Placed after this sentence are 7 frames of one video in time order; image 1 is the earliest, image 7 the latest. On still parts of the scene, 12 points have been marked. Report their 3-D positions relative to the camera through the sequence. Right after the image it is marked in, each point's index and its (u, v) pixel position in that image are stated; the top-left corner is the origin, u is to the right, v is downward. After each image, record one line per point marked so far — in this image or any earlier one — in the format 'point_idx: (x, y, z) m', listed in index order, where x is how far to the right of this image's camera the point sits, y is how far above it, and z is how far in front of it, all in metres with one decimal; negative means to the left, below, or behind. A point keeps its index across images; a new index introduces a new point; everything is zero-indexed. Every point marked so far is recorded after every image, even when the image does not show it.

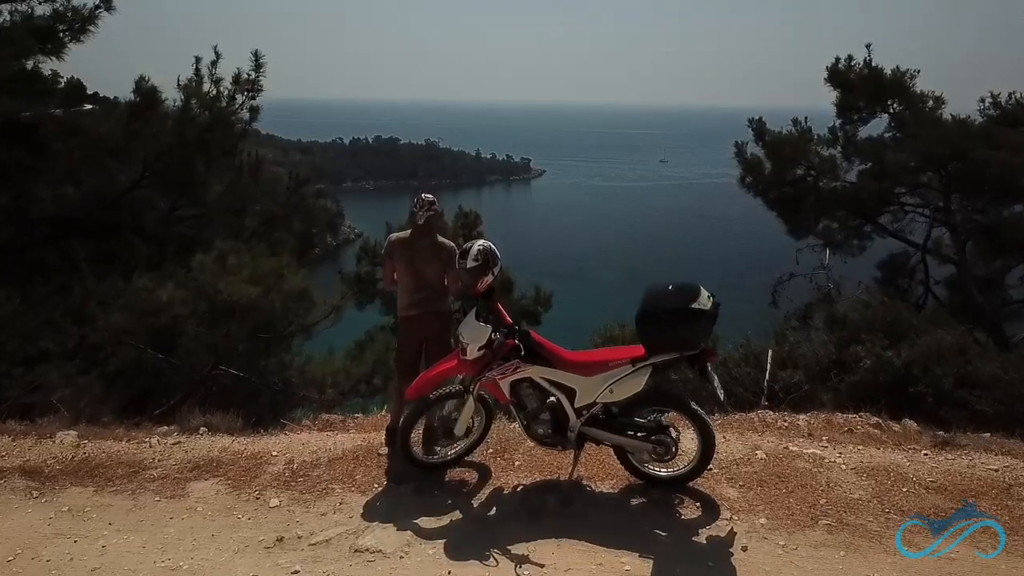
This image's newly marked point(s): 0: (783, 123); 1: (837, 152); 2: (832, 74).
0: (+2.0, +1.2, +4.9) m
1: (+2.3, +0.9, +4.7) m
2: (+2.2, +1.5, +4.8) m
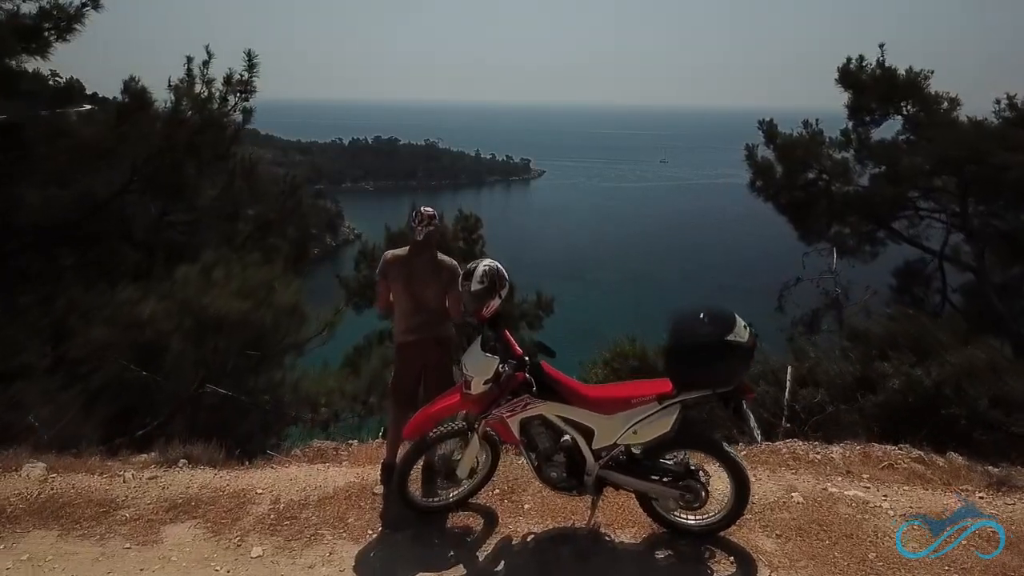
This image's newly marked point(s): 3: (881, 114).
0: (+2.0, +1.1, +4.7) m
1: (+2.3, +0.9, +4.6) m
2: (+2.3, +1.5, +4.7) m
3: (+2.4, +1.1, +4.5) m
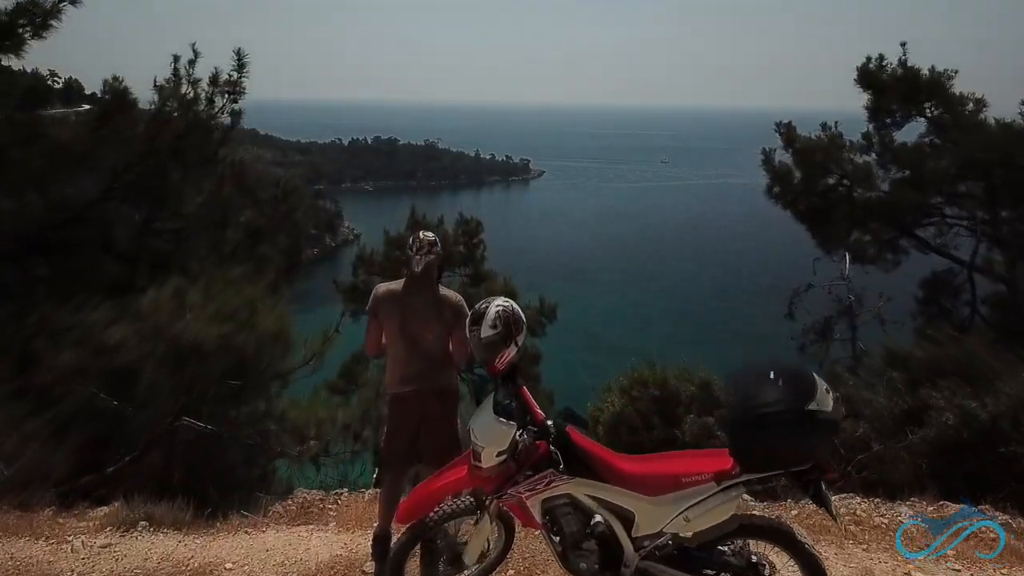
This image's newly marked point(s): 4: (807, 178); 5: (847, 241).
0: (+2.0, +1.0, +4.5) m
1: (+2.3, +0.8, +4.4) m
2: (+2.3, +1.4, +4.5) m
3: (+2.4, +1.1, +4.3) m
4: (+2.0, +0.7, +4.5) m
5: (+2.2, +0.3, +4.5) m
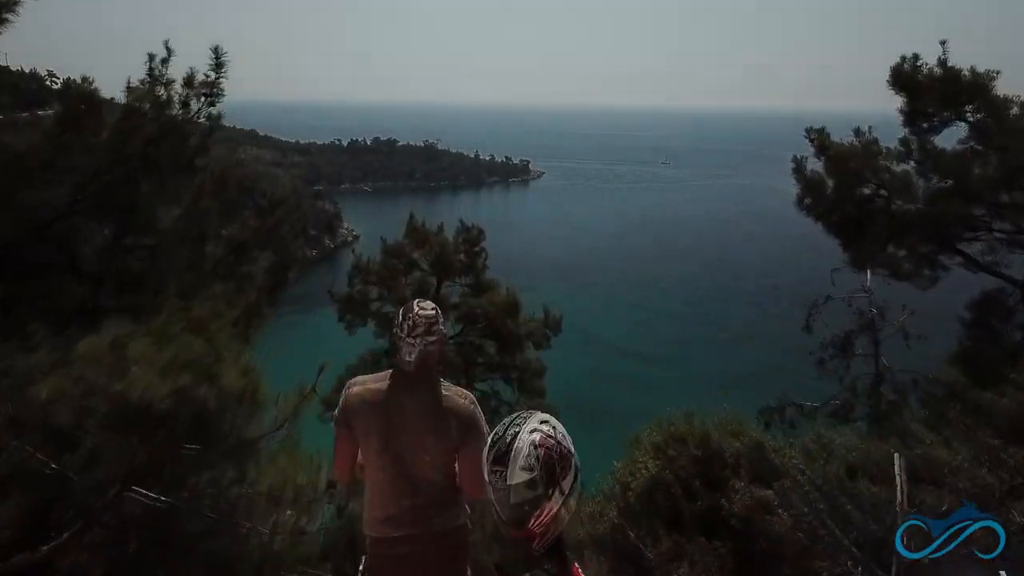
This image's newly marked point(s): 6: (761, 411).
0: (+2.0, +0.9, +4.2) m
1: (+2.4, +0.7, +4.1) m
2: (+2.3, +1.3, +4.1) m
3: (+2.5, +1.0, +3.9) m
4: (+2.0, +0.6, +4.2) m
5: (+2.3, +0.2, +4.2) m
6: (+2.4, -1.2, +6.6) m
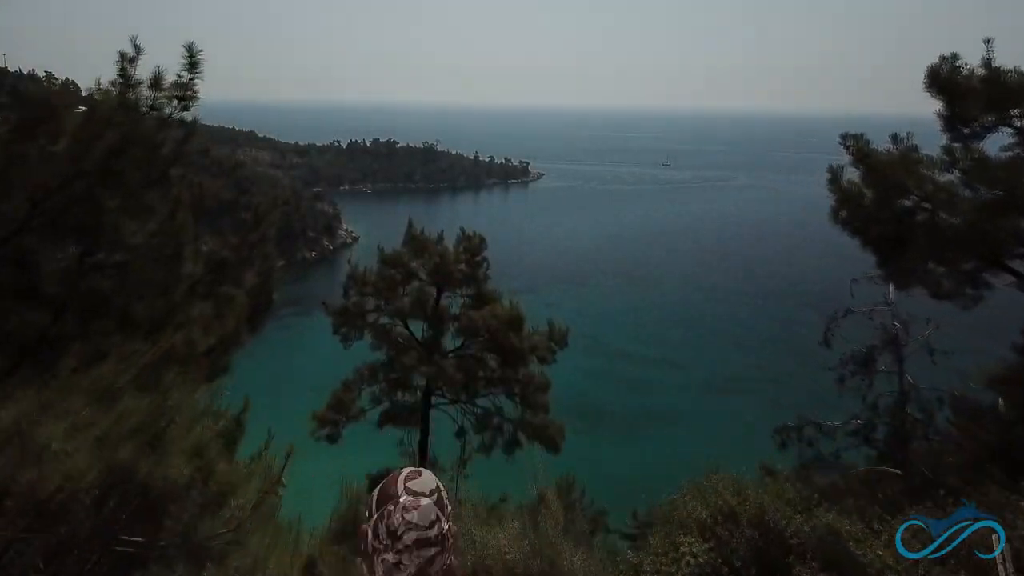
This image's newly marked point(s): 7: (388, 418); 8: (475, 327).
0: (+2.1, +0.8, +3.9) m
1: (+2.4, +0.6, +3.8) m
2: (+2.3, +1.2, +3.8) m
3: (+2.5, +0.9, +3.6) m
4: (+2.0, +0.5, +3.9) m
5: (+2.3, +0.1, +3.9) m
6: (+2.4, -1.3, +6.2) m
7: (-1.2, -1.3, +6.8) m
8: (-0.4, -0.4, +6.4) m
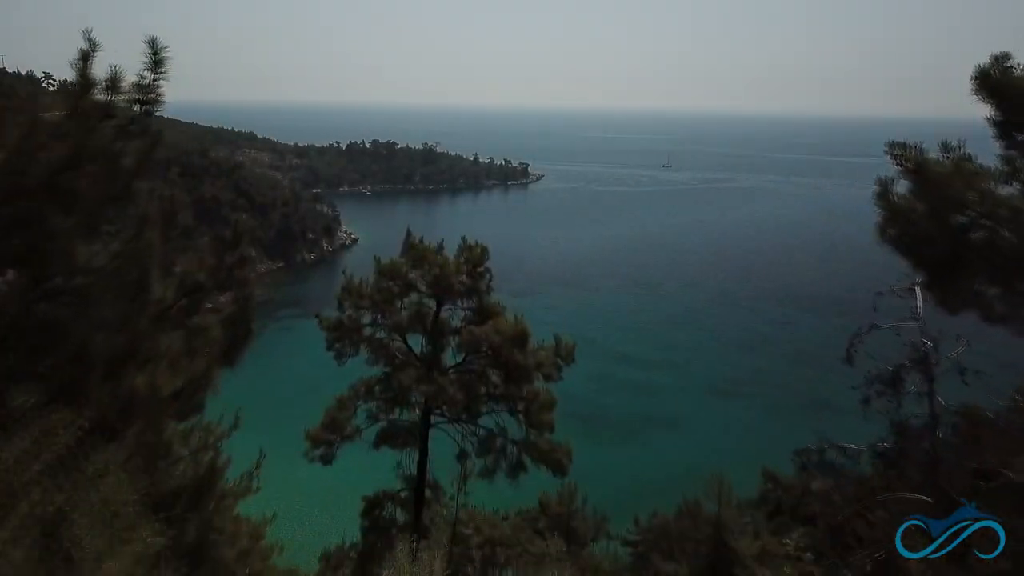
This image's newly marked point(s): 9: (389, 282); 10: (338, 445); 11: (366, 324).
0: (+2.1, +0.7, +3.6) m
1: (+2.4, +0.5, +3.4) m
2: (+2.4, +1.1, +3.5) m
3: (+2.5, +0.8, +3.3) m
4: (+2.1, +0.4, +3.5) m
5: (+2.3, 0.0, +3.5) m
6: (+2.4, -1.4, +5.9) m
7: (-1.2, -1.4, +6.5) m
8: (-0.3, -0.5, +6.1) m
9: (-1.1, +0.1, +6.4) m
10: (-1.6, -1.5, +6.4) m
11: (-1.4, -0.3, +6.4) m
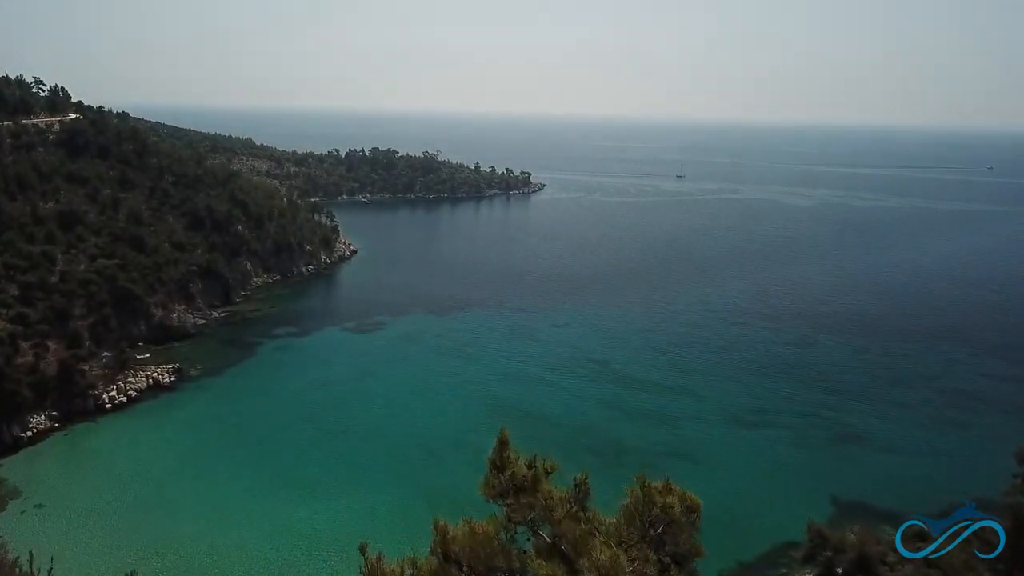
0: (+3.1, -0.5, 0.0) m
1: (+3.4, -0.7, -0.2) m
2: (+3.4, -0.2, -0.1) m
3: (+3.5, -0.5, -0.3) m
4: (+3.0, -0.8, -0.1) m
5: (+3.3, -1.2, -0.1) m
6: (+3.4, -2.6, +2.3) m
7: (-0.2, -2.6, +2.9) m
8: (+0.6, -1.7, +2.5) m
9: (-0.2, -1.2, +2.8) m
10: (-0.7, -2.7, +2.8) m
11: (-0.4, -1.6, +2.8) m
